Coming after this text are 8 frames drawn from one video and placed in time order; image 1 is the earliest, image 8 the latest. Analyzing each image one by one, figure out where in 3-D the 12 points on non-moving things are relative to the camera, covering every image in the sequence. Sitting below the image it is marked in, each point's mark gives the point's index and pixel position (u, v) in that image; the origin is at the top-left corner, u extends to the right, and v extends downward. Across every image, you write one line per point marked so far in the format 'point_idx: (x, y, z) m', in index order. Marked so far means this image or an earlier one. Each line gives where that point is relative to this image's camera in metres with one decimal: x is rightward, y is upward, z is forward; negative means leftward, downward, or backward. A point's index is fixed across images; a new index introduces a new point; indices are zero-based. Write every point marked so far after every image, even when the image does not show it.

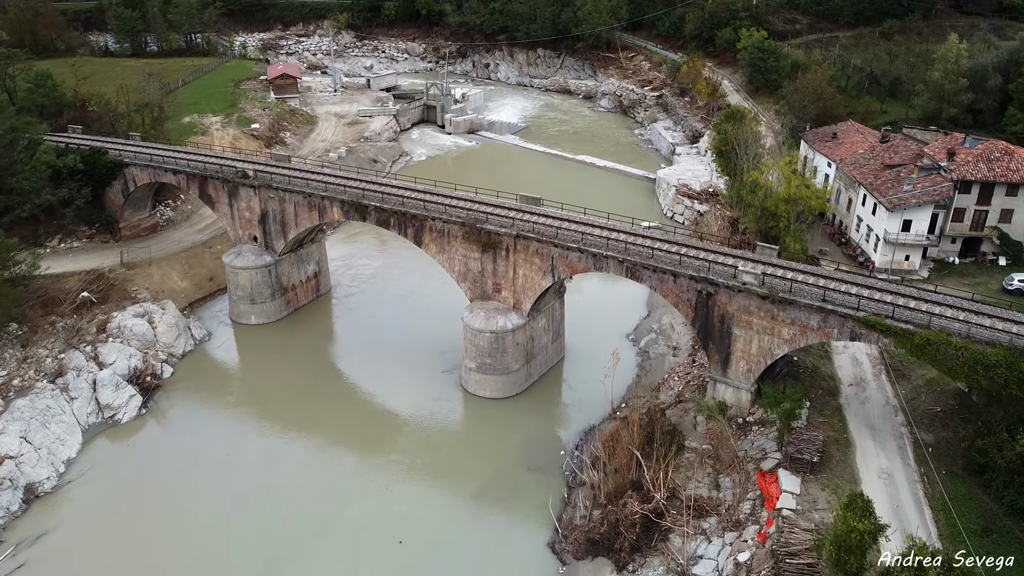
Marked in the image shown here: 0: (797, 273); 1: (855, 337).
0: (+7.3, +0.4, +20.0) m
1: (+8.0, -1.2, +18.3) m
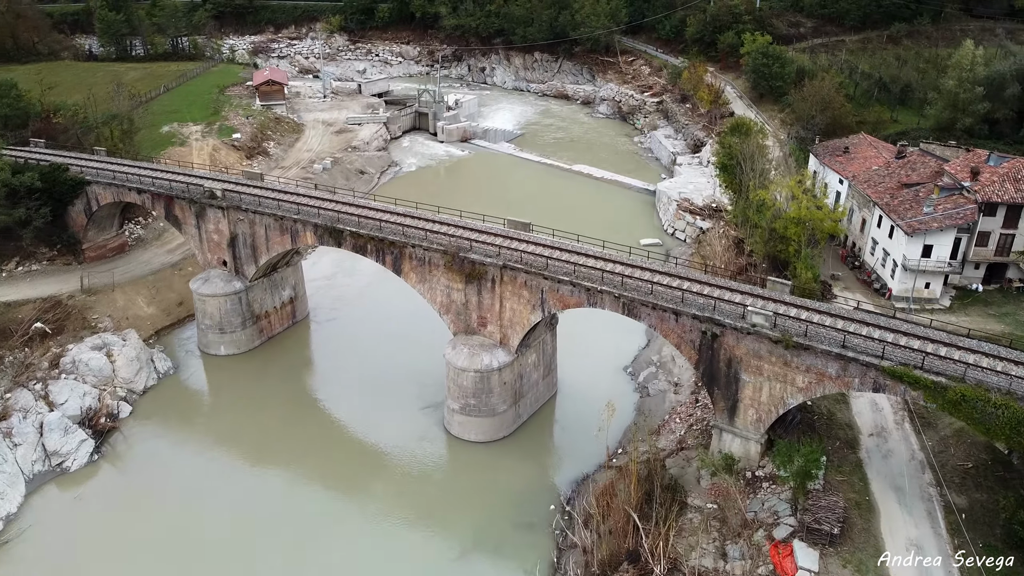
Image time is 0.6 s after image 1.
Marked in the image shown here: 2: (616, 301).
0: (+6.9, -0.6, +18.0) m
1: (+7.6, -2.1, +16.3) m
2: (+2.6, -0.3, +19.3) m
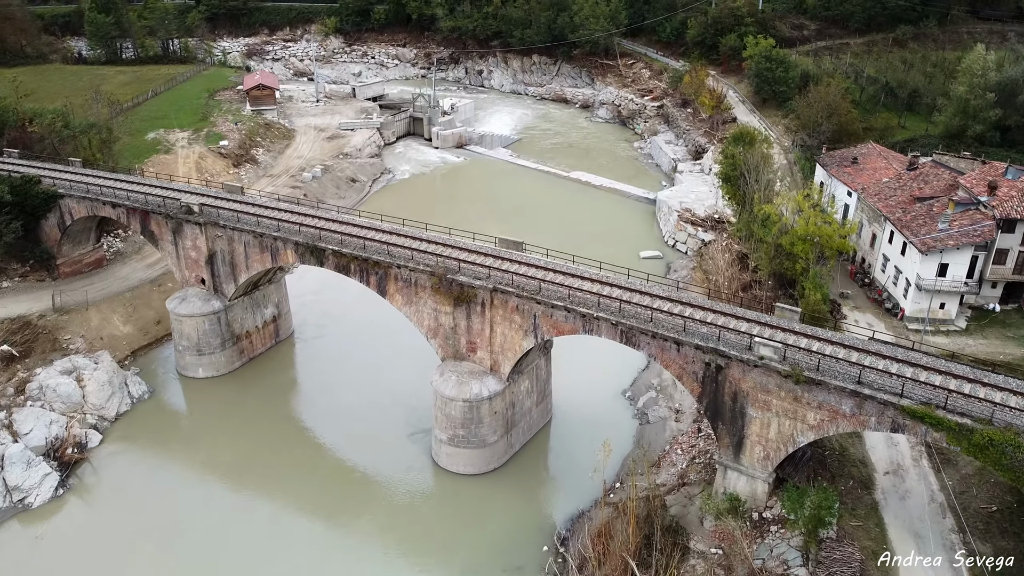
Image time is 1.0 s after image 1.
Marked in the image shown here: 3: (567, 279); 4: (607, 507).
0: (+6.7, -1.2, +16.7) m
1: (+7.4, -2.7, +15.0) m
2: (+2.3, -0.9, +18.0) m
3: (+1.4, +0.2, +19.6) m
4: (+2.4, -5.5, +19.6) m
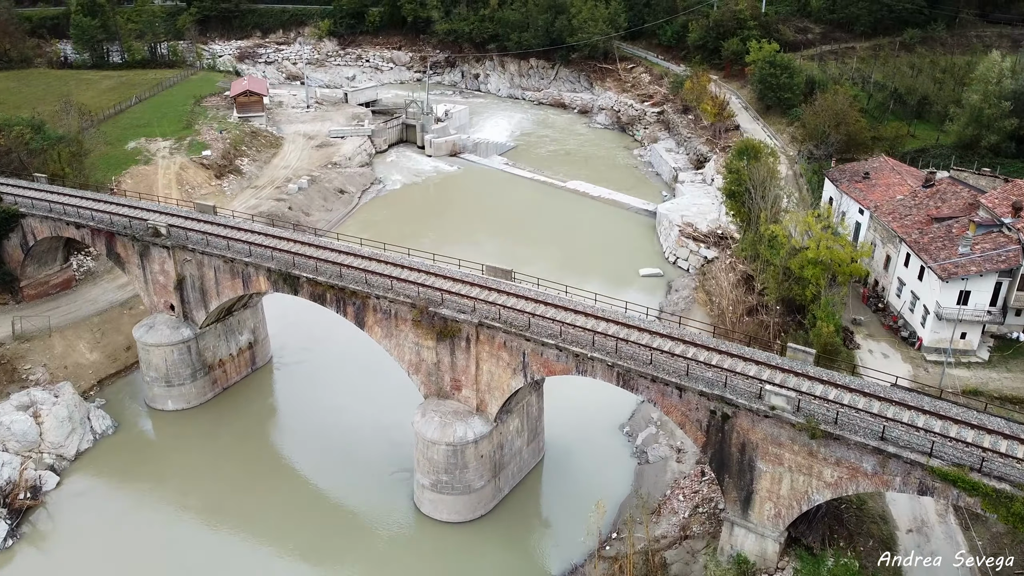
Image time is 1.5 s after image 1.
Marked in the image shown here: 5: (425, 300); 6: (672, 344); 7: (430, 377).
0: (+6.4, -2.0, +15.1) m
1: (+7.1, -3.5, +13.4) m
2: (+2.0, -1.7, +16.4) m
3: (+1.1, -0.6, +18.0) m
4: (+2.1, -6.3, +18.0) m
5: (-2.1, -0.3, +18.9) m
6: (+3.4, -1.2, +16.8) m
7: (-2.0, -2.2, +19.5) m
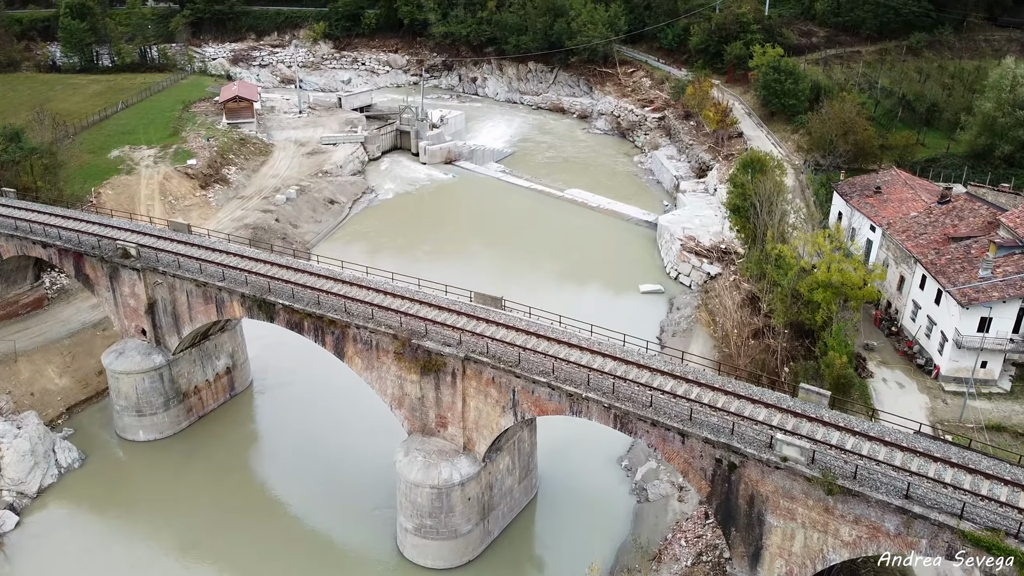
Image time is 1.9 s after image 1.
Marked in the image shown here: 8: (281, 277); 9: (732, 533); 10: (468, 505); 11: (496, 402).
0: (+6.1, -2.7, +13.7) m
1: (+6.8, -4.2, +12.1) m
2: (+1.8, -2.4, +15.1) m
3: (+0.9, -1.3, +16.7) m
4: (+1.8, -6.9, +16.7) m
5: (-2.3, -1.0, +17.5) m
6: (+3.2, -1.9, +15.4) m
7: (-2.3, -2.9, +18.1) m
8: (-5.8, +0.3, +19.7) m
9: (+4.1, -4.6, +14.6) m
10: (-1.0, -4.9, +17.7) m
11: (-0.3, -2.4, +16.7) m
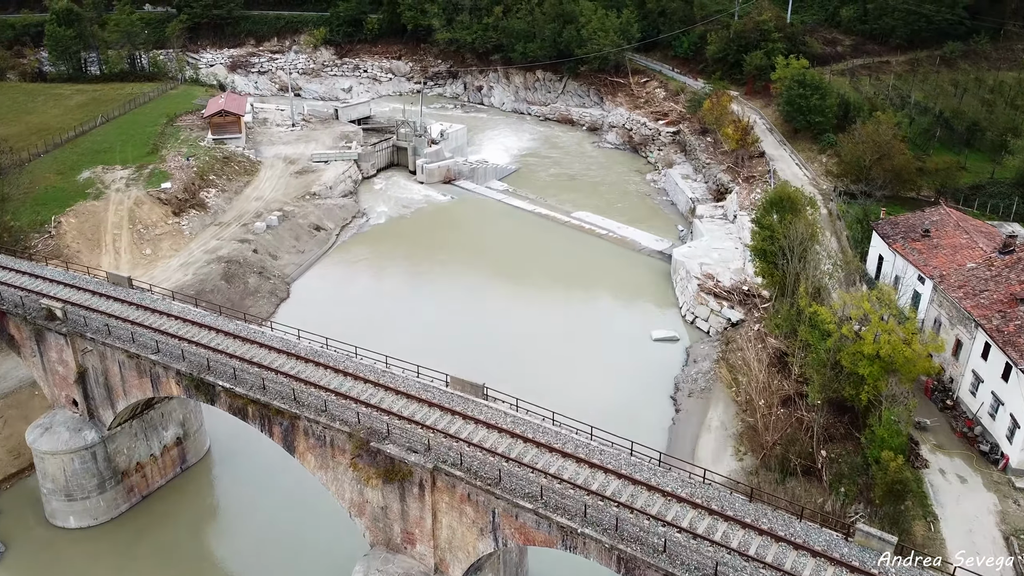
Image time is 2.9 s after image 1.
0: (+5.7, -4.3, +10.4) m
1: (+6.4, -5.9, +8.8) m
2: (+1.4, -4.0, +11.9) m
3: (+0.5, -2.9, +13.5) m
4: (+1.5, -8.6, +13.4) m
5: (-2.7, -2.6, +14.4) m
6: (+2.8, -3.5, +12.2) m
7: (-2.6, -4.5, +15.0) m
8: (-6.1, -1.3, +16.6) m
9: (+3.7, -6.2, +11.3) m
10: (-1.3, -6.5, +14.5) m
11: (-0.7, -4.1, +13.6) m
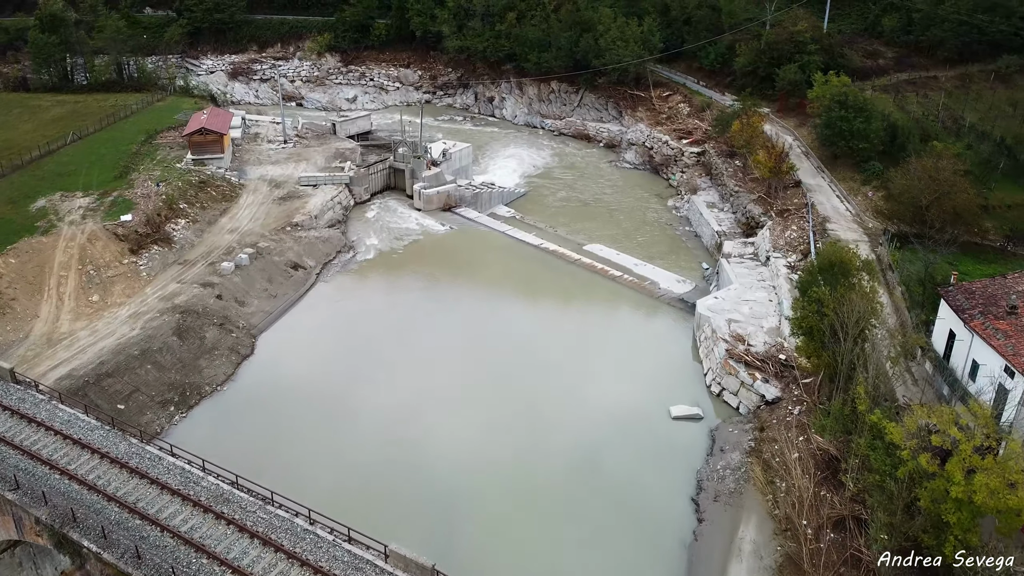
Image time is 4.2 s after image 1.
0: (+5.0, -6.4, +6.1) m
1: (+5.7, -8.0, +4.4) m
2: (+0.8, -6.0, +7.7) m
3: (-0.1, -4.9, +9.3) m
4: (+0.8, -10.6, +9.2) m
5: (-3.2, -4.5, +10.3) m
6: (+2.2, -5.6, +7.9) m
7: (-3.2, -6.4, +10.9) m
8: (-6.6, -3.2, +12.5) m
9: (+3.0, -8.3, +7.0) m
10: (-1.9, -8.5, +10.4) m
11: (-1.3, -6.0, +9.4) m
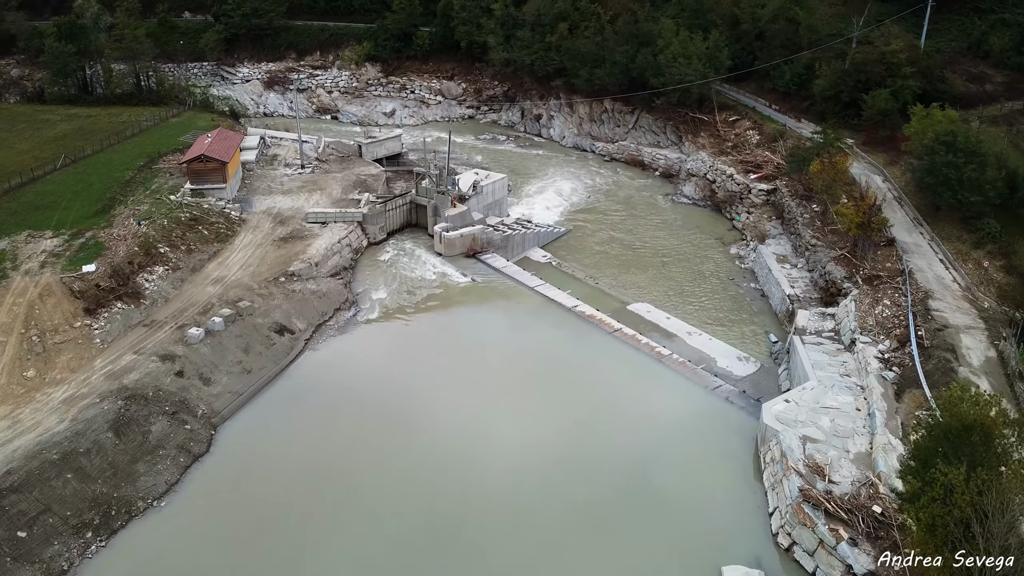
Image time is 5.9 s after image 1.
0: (+3.7, -9.3, +0.3) m
1: (+4.1, -10.8, -1.4) m
2: (-0.5, -8.7, +2.2) m
3: (-1.1, -7.5, +3.9) m
4: (-0.5, -13.3, +3.7) m
5: (-4.2, -7.1, +5.1) m
6: (+1.0, -8.3, +2.3) m
7: (-4.2, -9.0, +5.6) m
8: (-7.3, -5.7, +7.6) m
9: (+1.6, -11.0, +1.4) m
10: (-3.0, -11.1, +5.1) m
11: (-2.4, -8.7, +4.1) m
